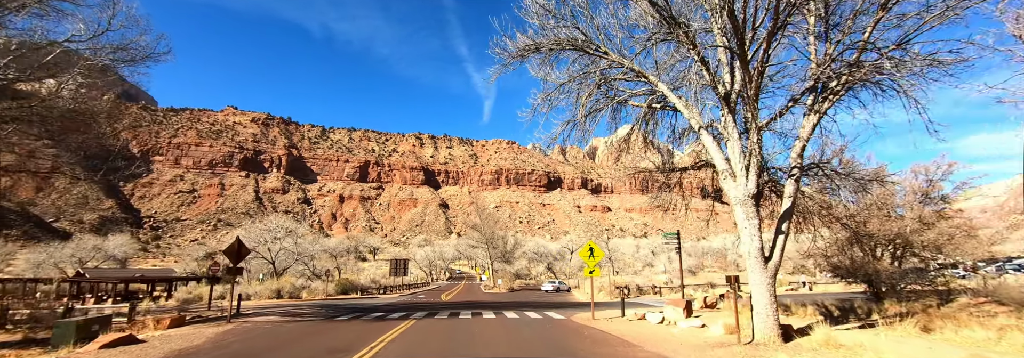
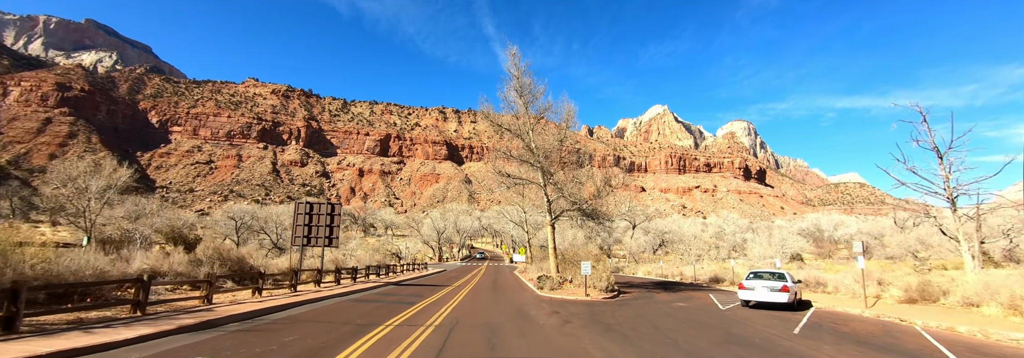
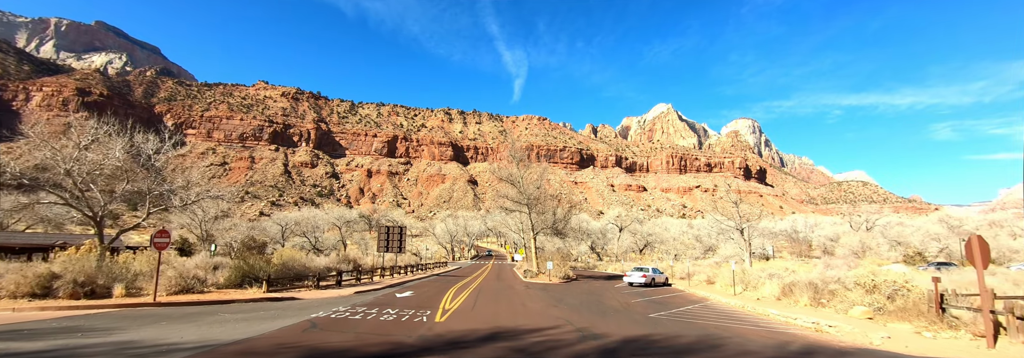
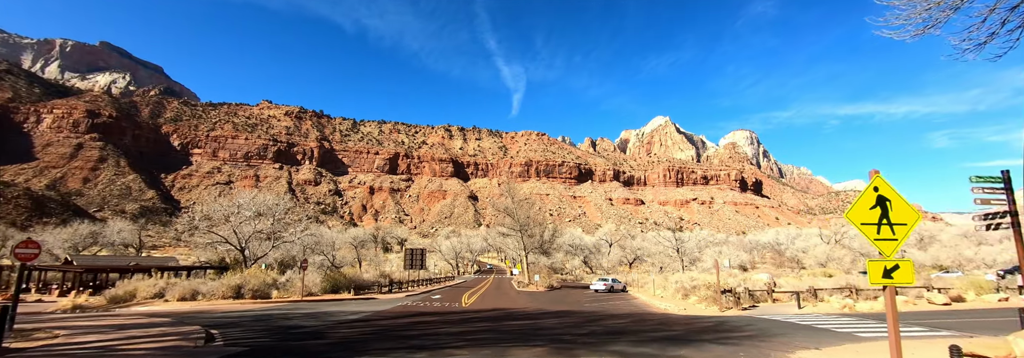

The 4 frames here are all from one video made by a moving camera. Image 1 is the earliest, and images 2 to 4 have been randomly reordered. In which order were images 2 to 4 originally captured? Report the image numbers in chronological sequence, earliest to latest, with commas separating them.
4, 3, 2
